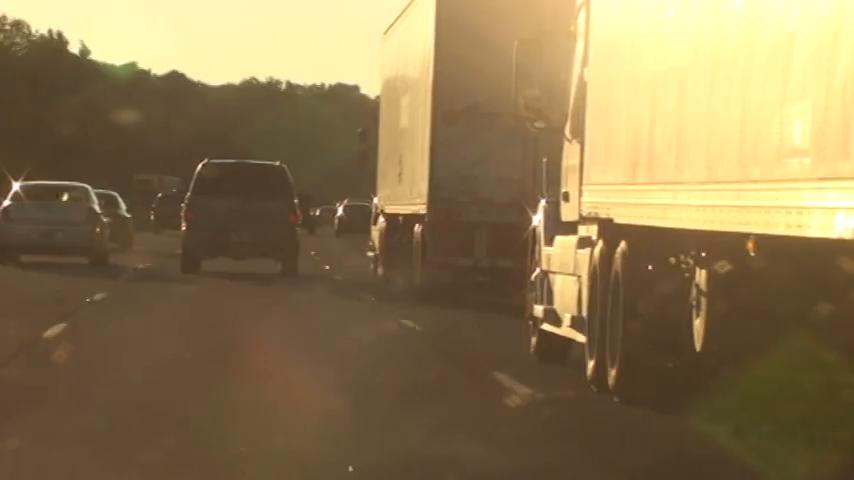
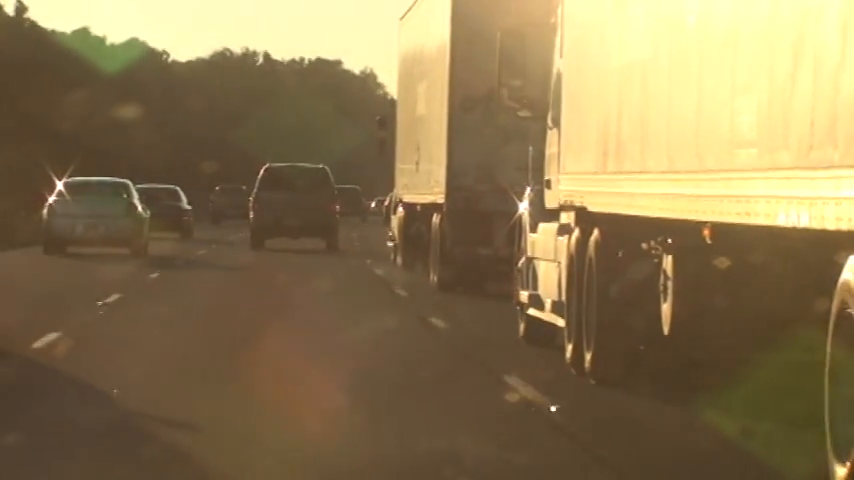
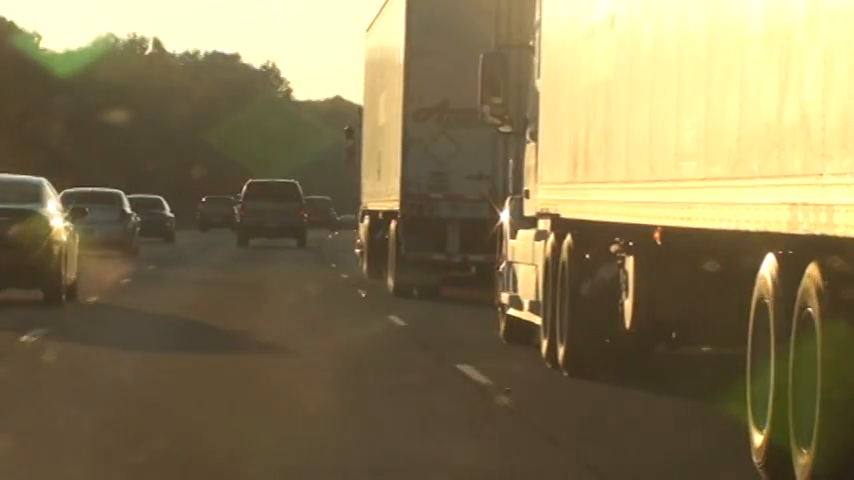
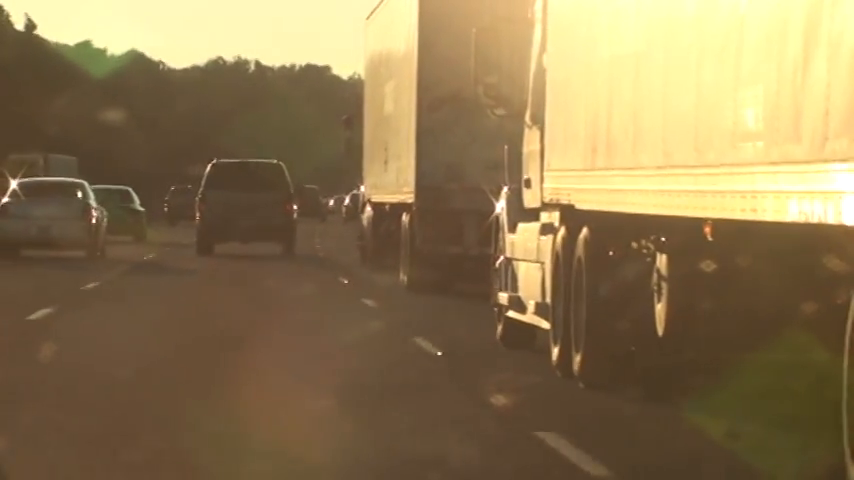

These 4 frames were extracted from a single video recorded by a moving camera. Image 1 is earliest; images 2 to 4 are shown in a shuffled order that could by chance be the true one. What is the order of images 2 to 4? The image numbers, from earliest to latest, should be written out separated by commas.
4, 2, 3
